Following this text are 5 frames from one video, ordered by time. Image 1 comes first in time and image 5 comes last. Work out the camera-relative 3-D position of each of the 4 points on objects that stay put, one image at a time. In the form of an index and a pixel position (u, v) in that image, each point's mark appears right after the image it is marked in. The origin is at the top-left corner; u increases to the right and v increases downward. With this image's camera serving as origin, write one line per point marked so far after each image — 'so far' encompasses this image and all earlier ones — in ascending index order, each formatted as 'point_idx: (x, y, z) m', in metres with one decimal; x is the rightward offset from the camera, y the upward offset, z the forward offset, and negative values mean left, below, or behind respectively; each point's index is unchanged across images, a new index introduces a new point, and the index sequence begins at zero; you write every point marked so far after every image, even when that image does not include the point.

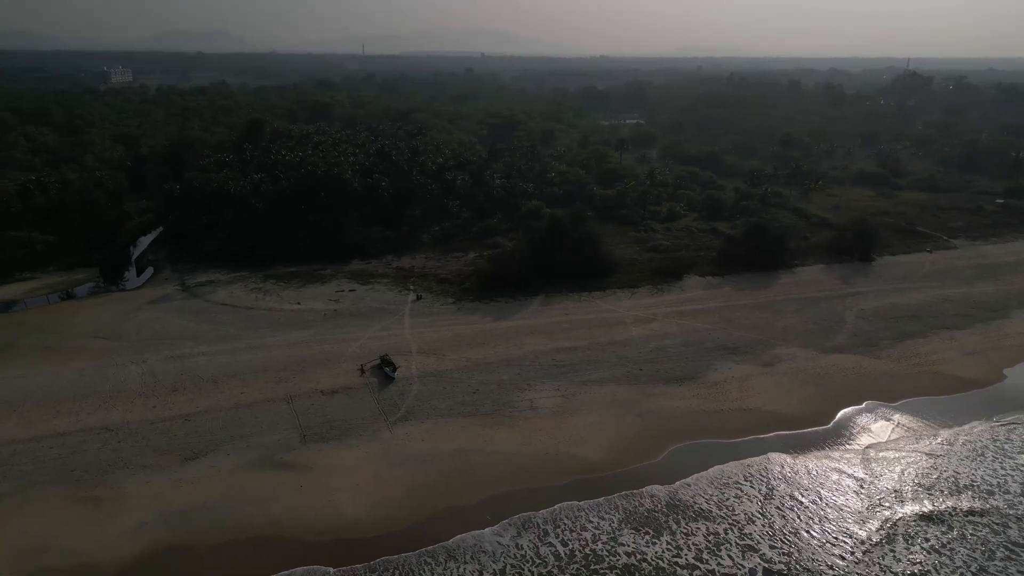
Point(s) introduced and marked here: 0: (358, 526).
0: (-3.7, -5.8, +17.7) m
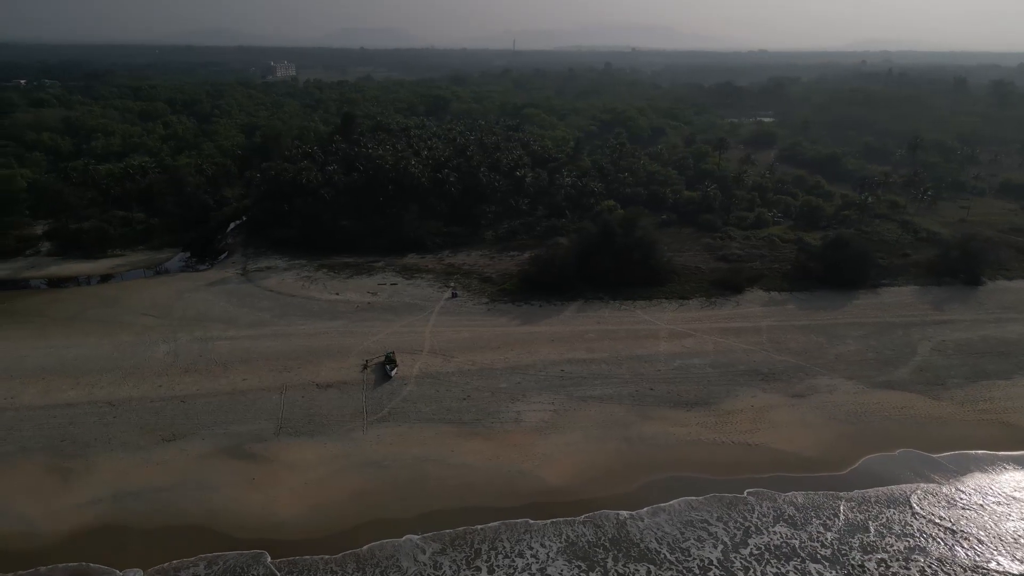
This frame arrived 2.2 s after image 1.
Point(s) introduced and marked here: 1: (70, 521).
0: (-5.4, -5.7, +17.6) m
1: (-10.6, -5.6, +17.6) m
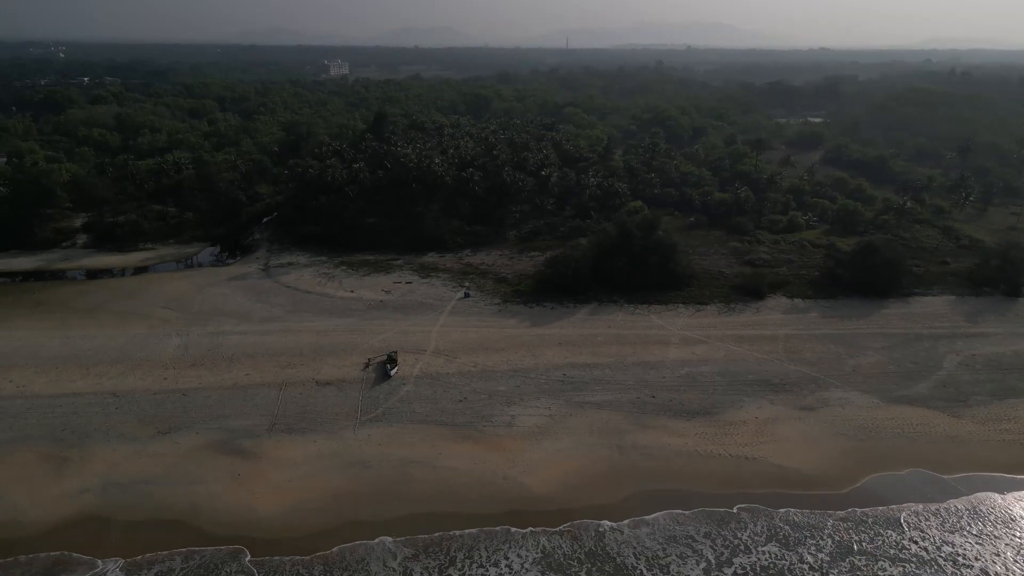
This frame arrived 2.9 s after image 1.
0: (-6.0, -5.7, +17.6) m
1: (-11.2, -5.4, +18.0) m
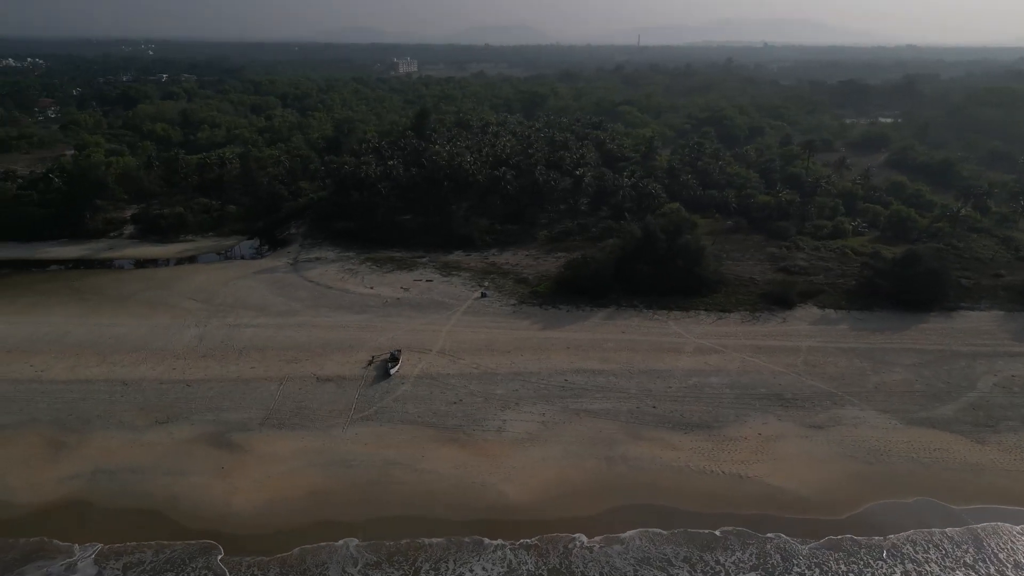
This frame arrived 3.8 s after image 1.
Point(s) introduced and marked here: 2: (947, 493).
0: (-6.7, -5.6, +17.7) m
1: (-11.8, -5.2, +18.6) m
2: (+11.3, -5.4, +19.1) m
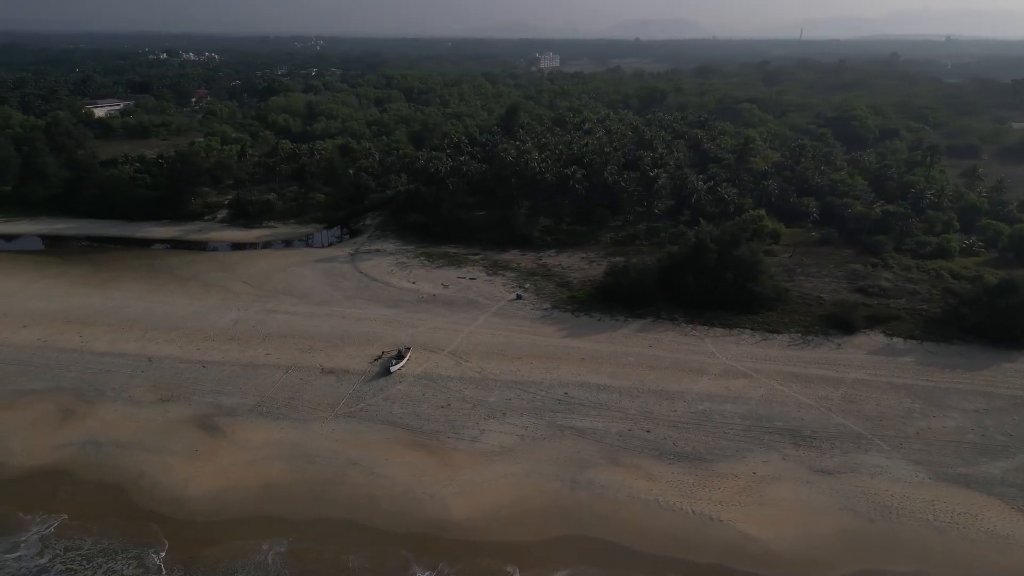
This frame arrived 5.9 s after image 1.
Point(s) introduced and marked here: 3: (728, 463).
0: (-8.1, -5.3, +18.2) m
1: (-13.0, -4.6, +20.1) m
2: (+9.8, -6.2, +16.2) m
3: (+5.9, -4.8, +20.0) m
